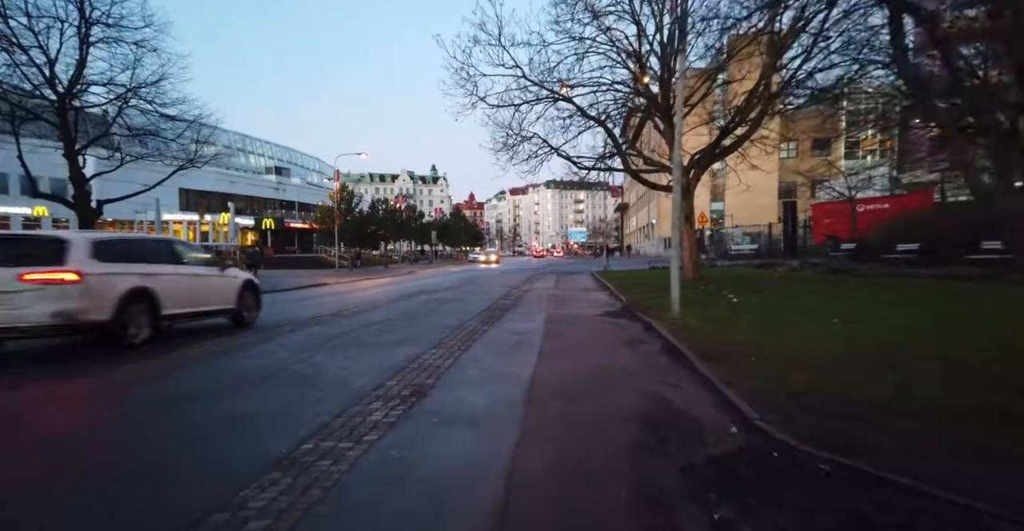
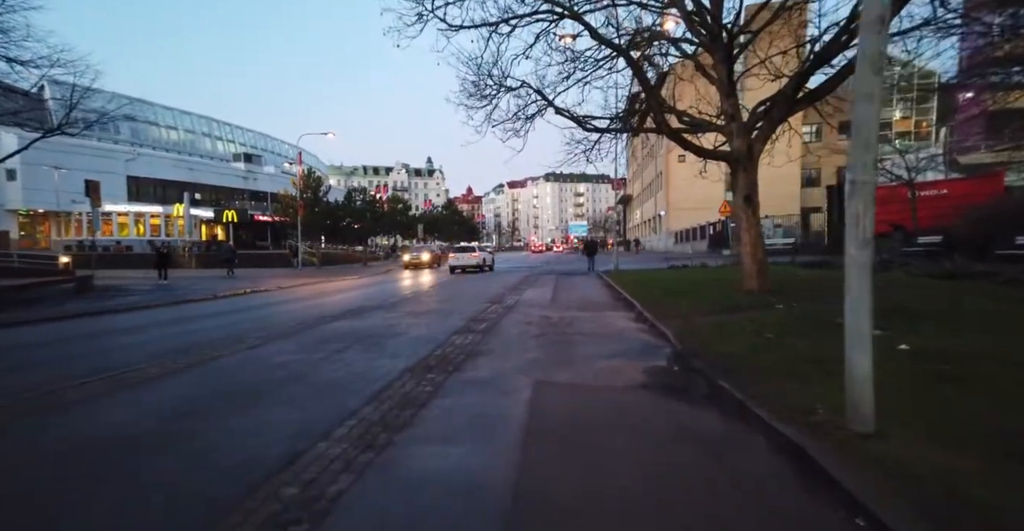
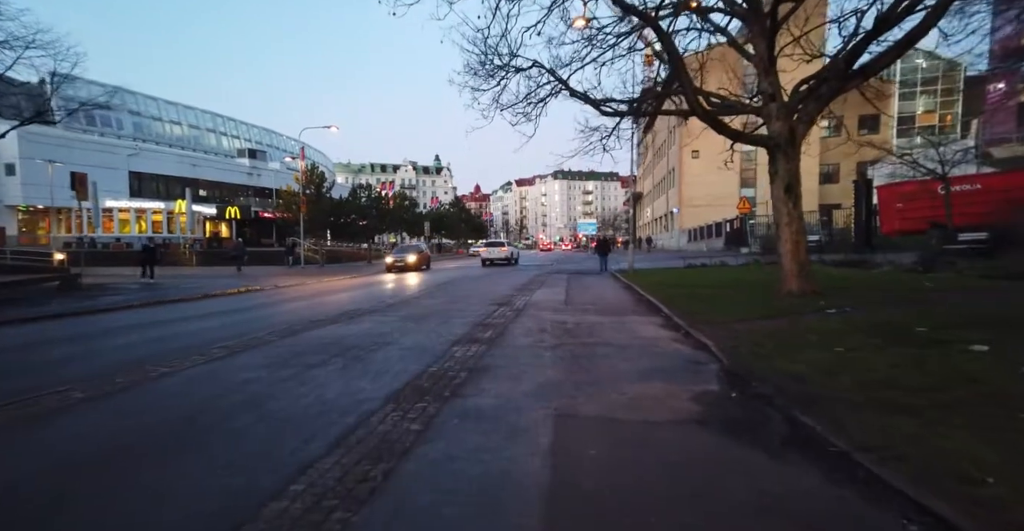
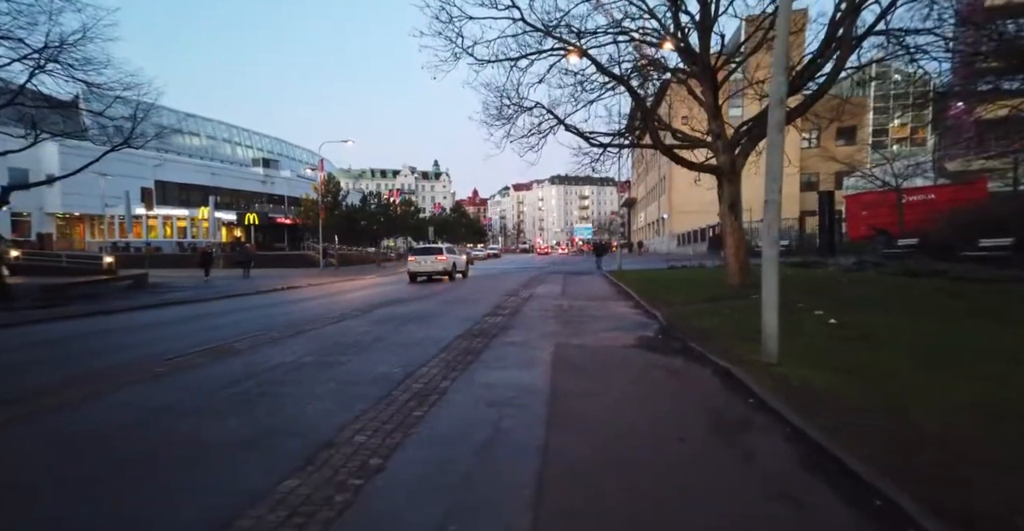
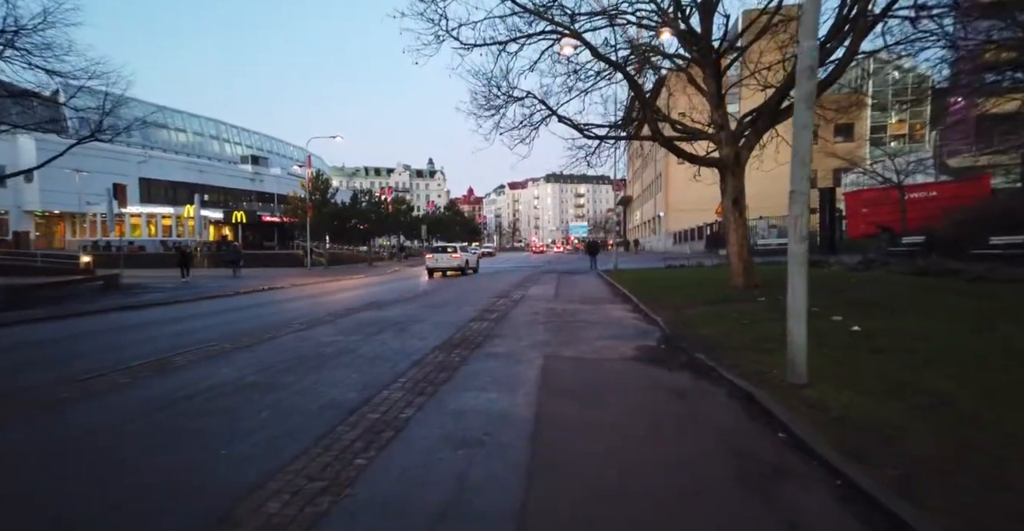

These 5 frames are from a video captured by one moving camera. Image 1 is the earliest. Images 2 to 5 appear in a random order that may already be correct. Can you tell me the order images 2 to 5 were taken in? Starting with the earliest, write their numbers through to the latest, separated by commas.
4, 5, 2, 3
